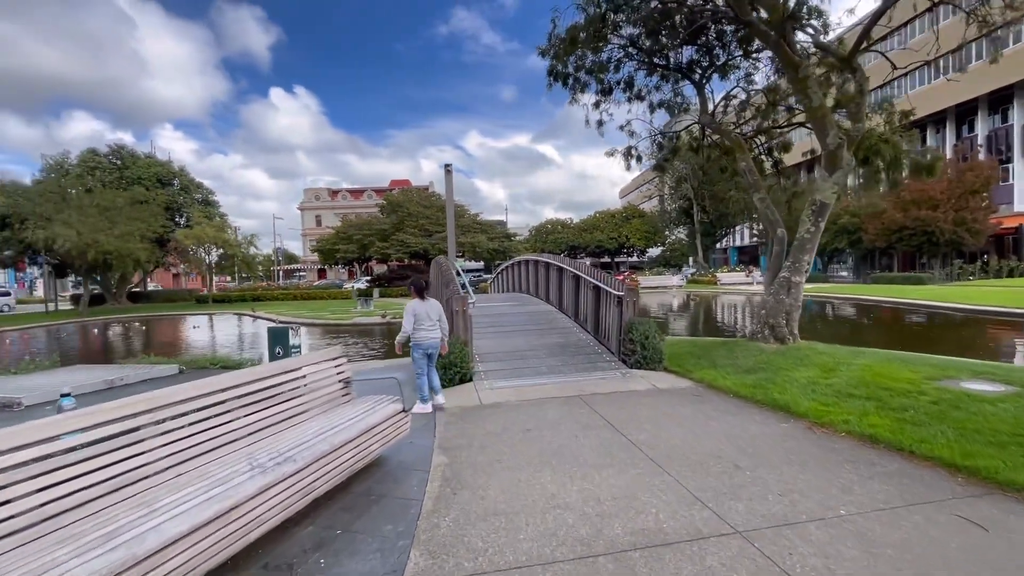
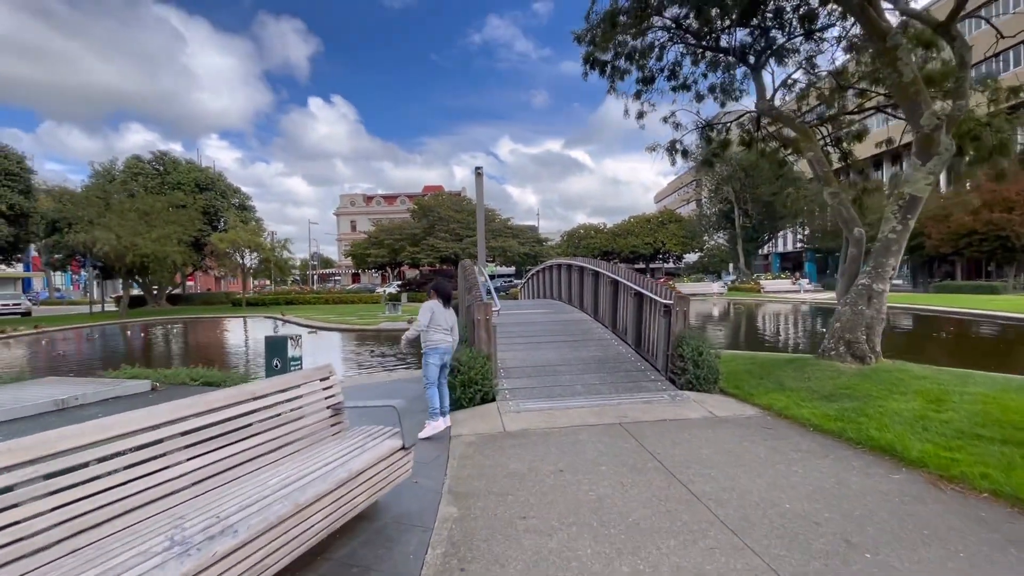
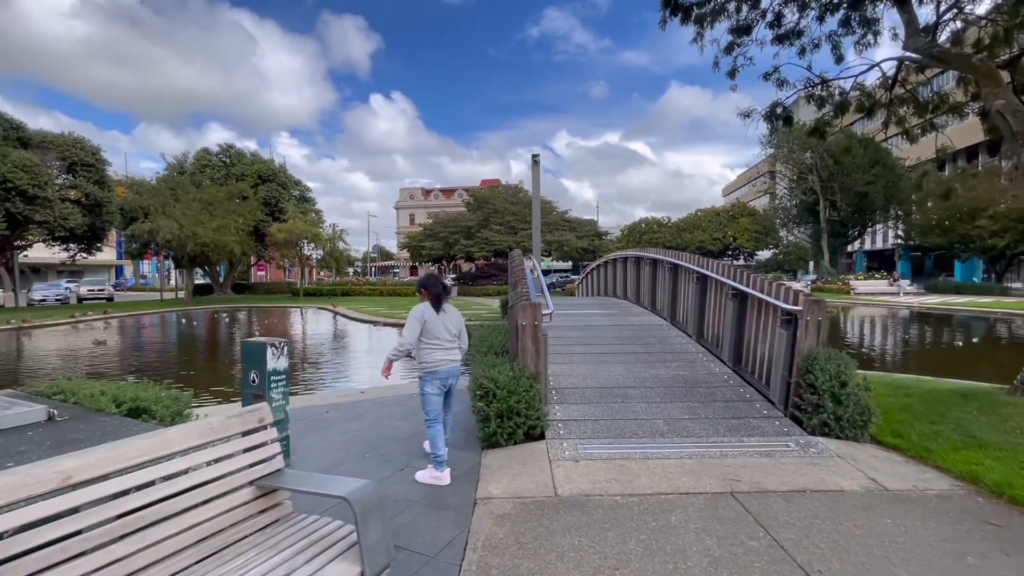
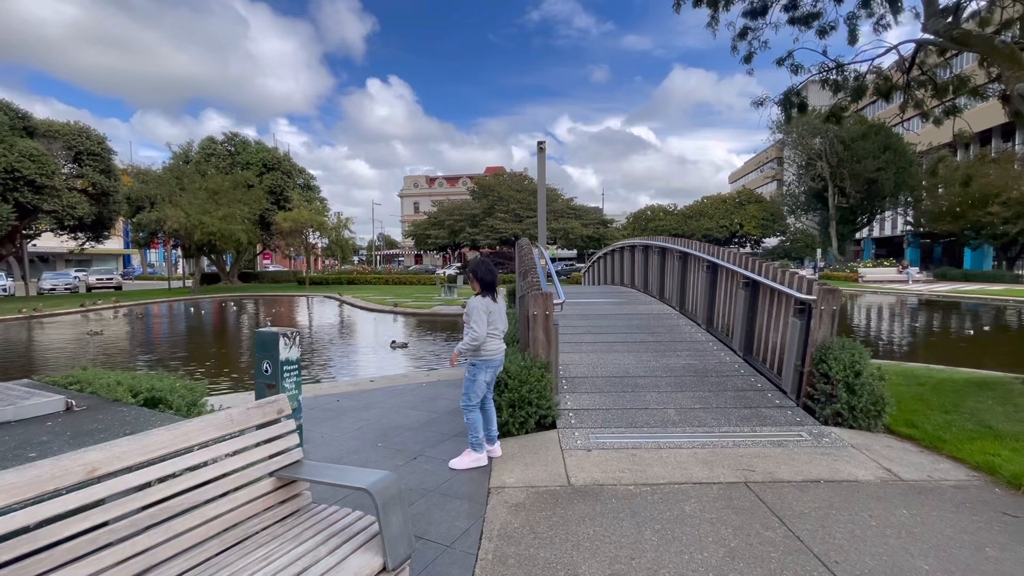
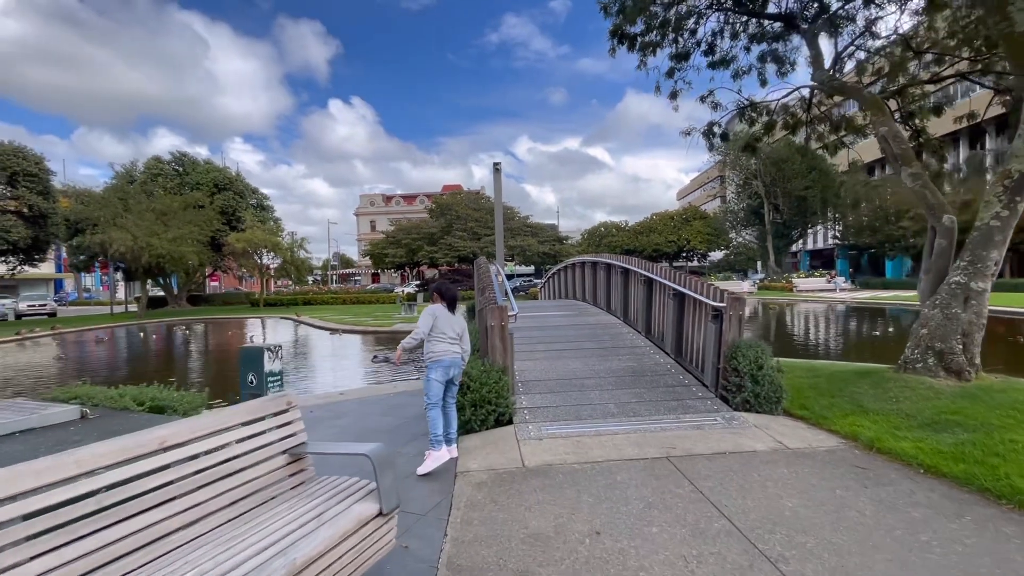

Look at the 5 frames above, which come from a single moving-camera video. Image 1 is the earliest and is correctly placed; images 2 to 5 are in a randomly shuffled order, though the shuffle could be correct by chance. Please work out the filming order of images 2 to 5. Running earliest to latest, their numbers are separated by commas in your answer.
2, 5, 3, 4
